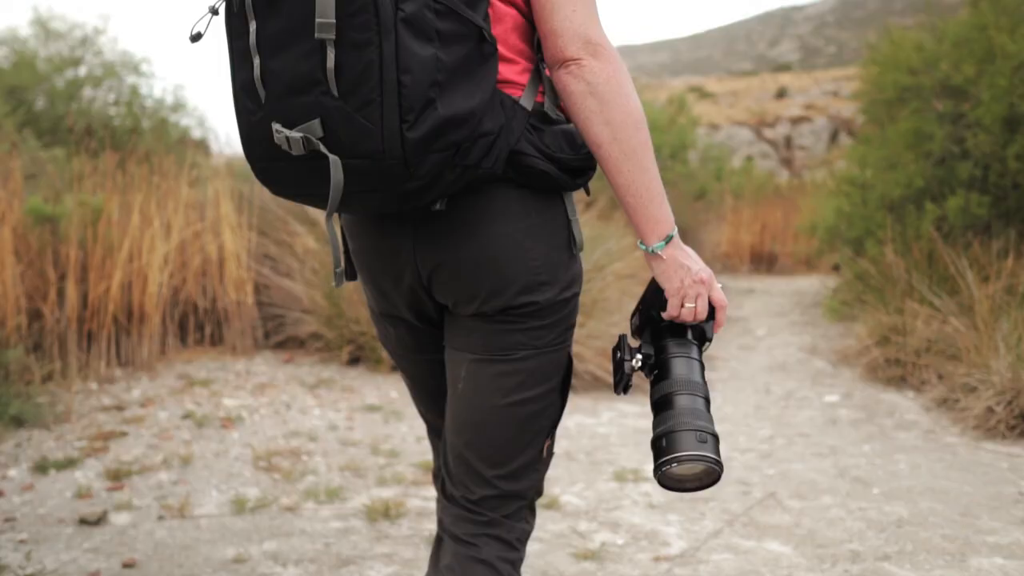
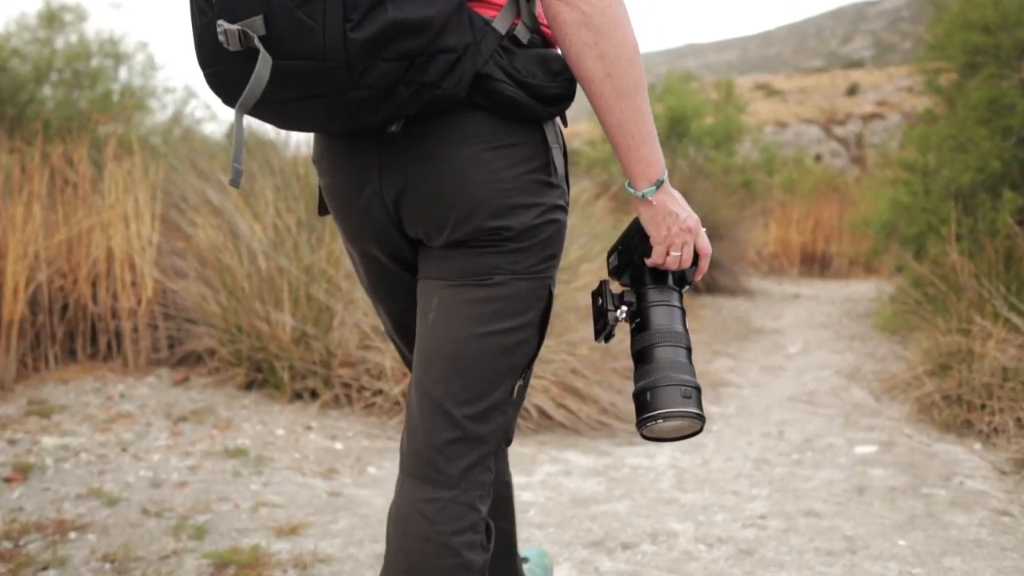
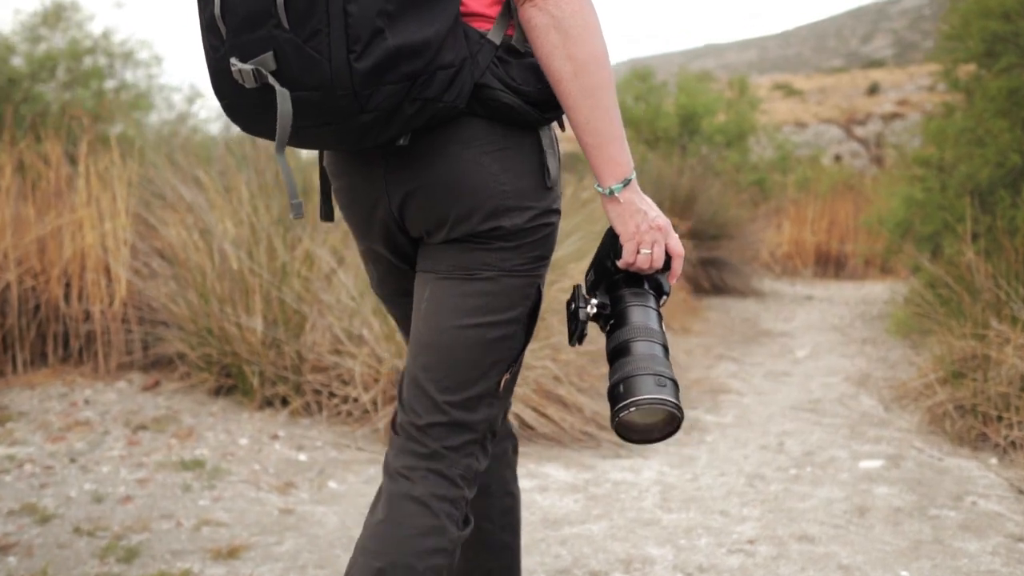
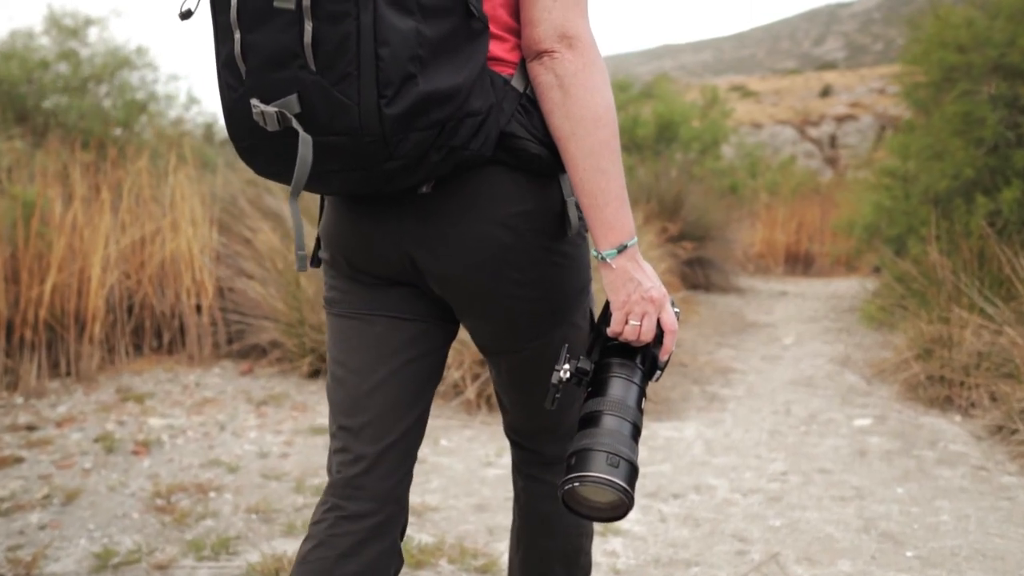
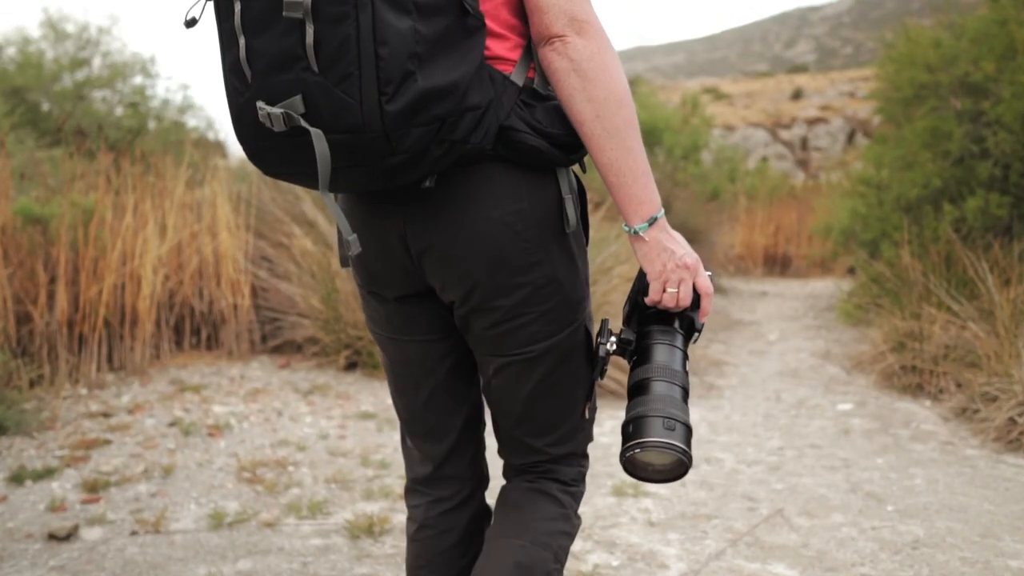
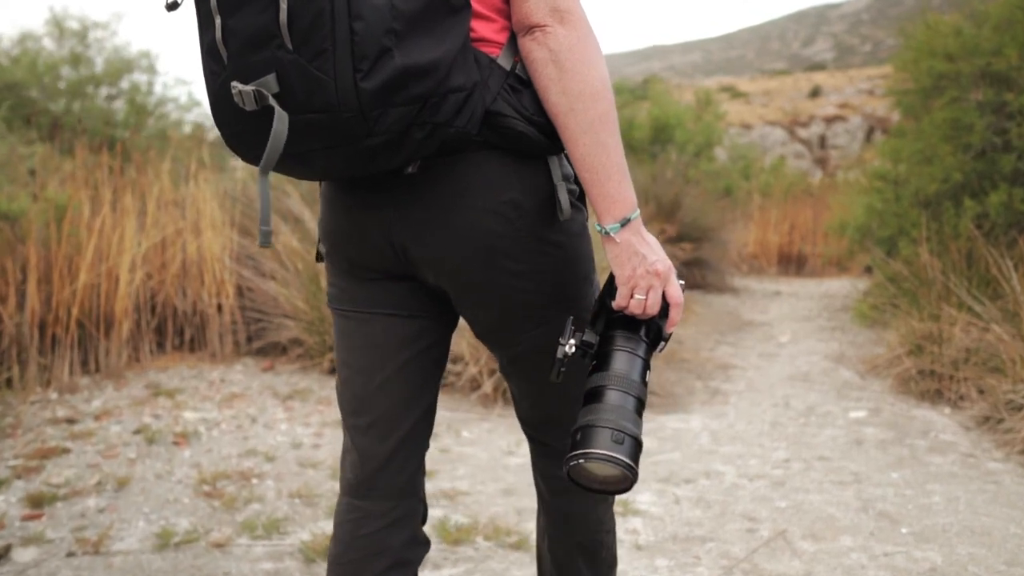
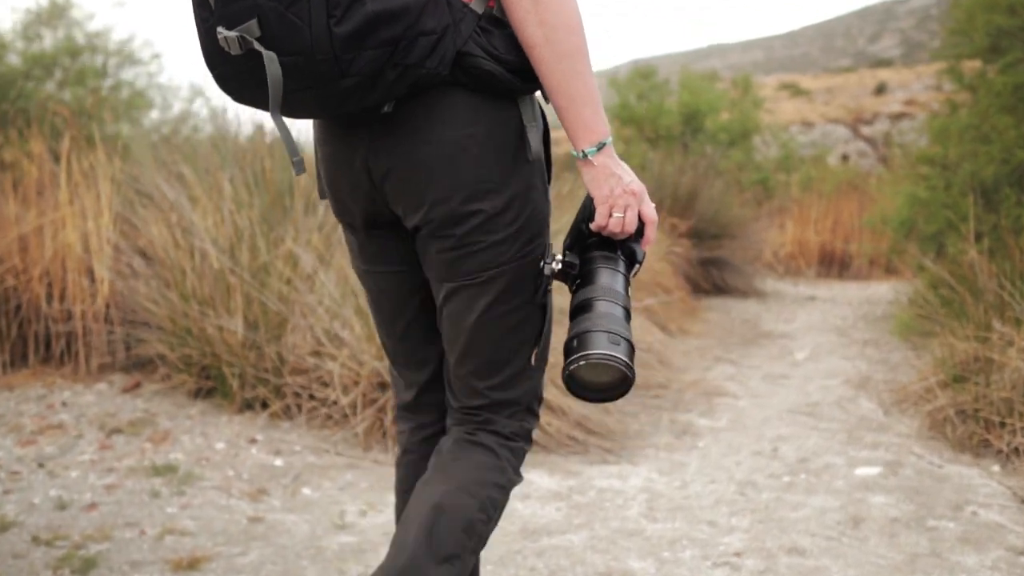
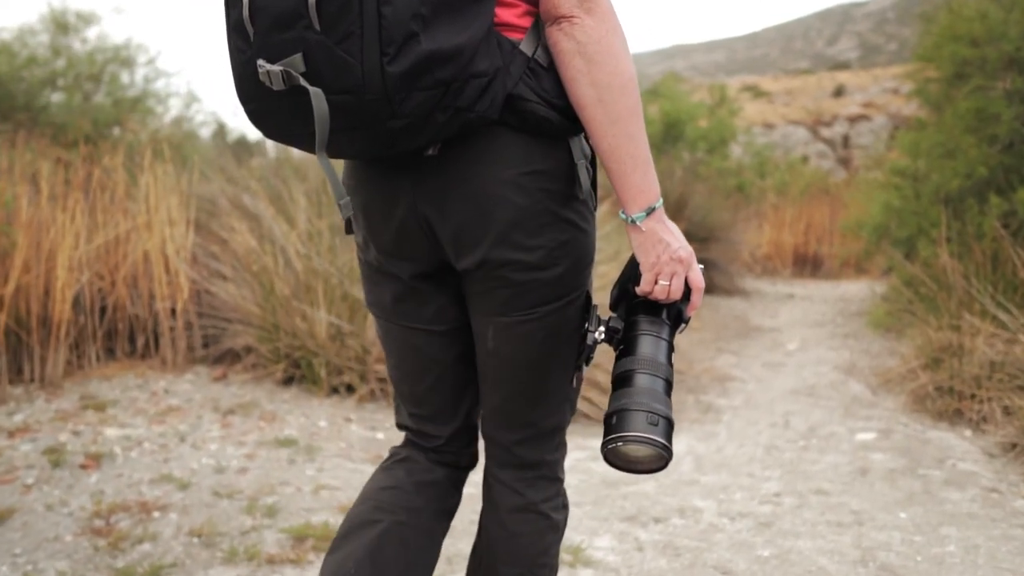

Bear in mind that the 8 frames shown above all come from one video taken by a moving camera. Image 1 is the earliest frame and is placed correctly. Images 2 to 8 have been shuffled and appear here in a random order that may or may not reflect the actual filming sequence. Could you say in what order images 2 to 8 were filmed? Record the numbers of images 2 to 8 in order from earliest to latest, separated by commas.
5, 6, 4, 8, 2, 3, 7
